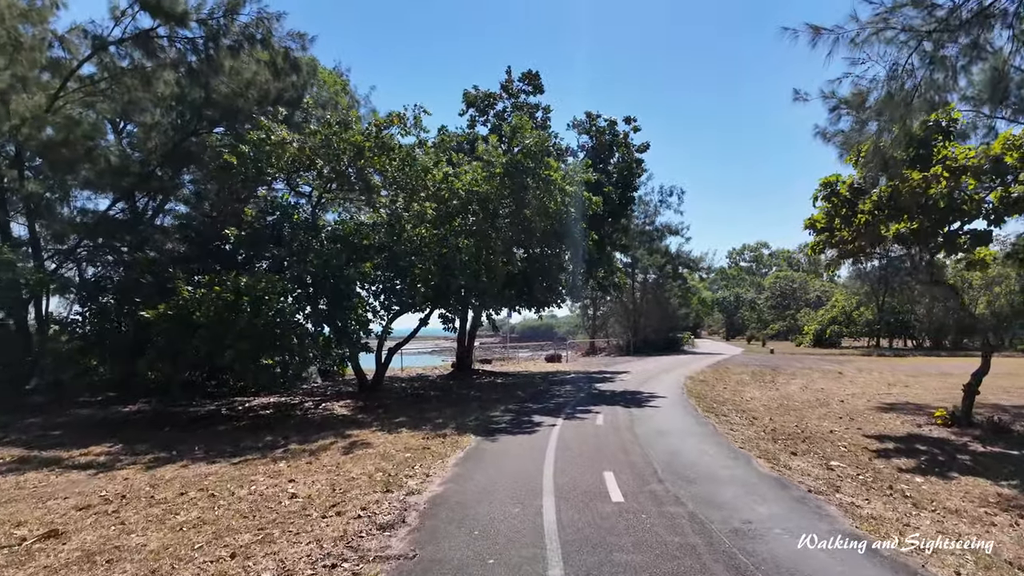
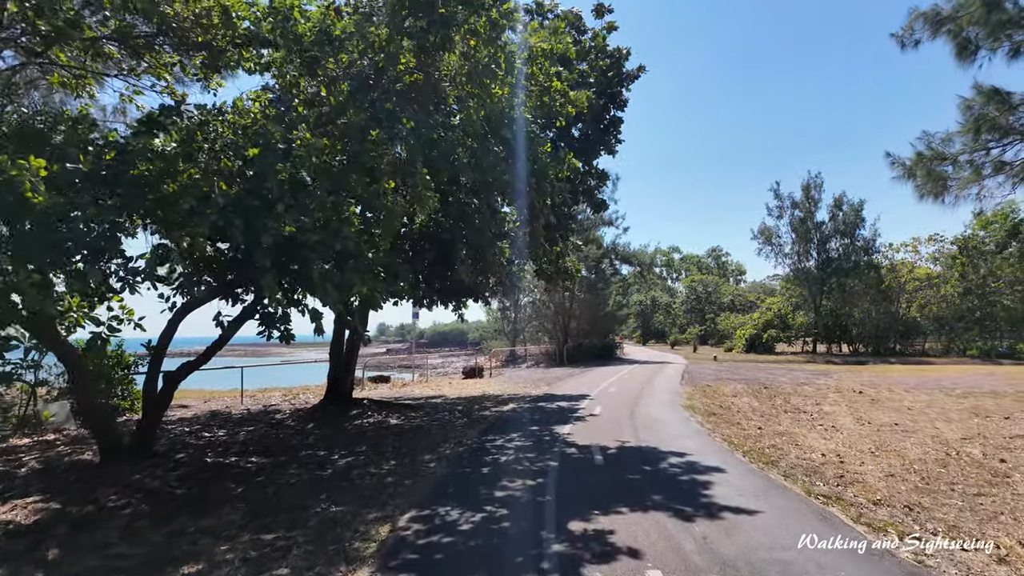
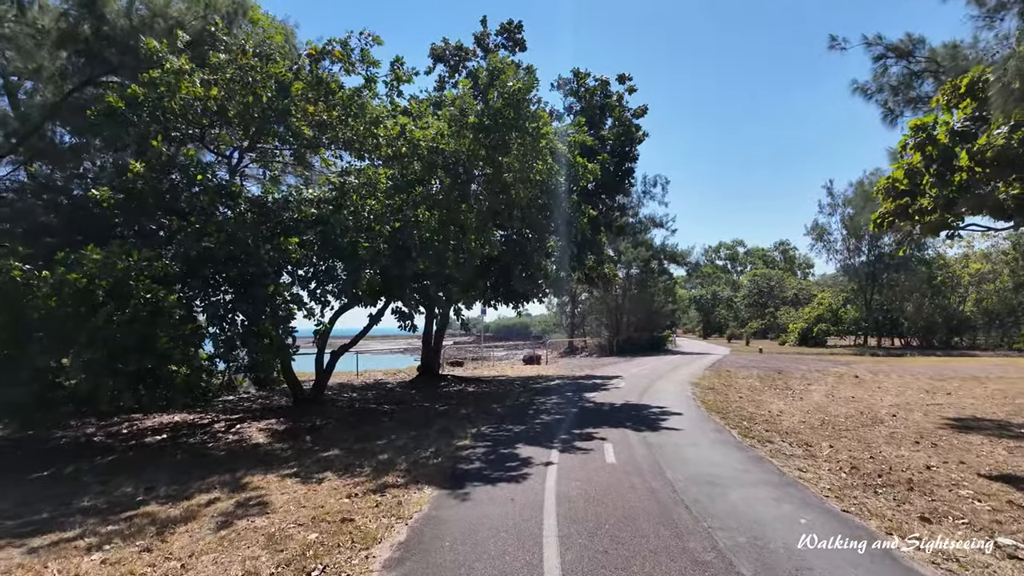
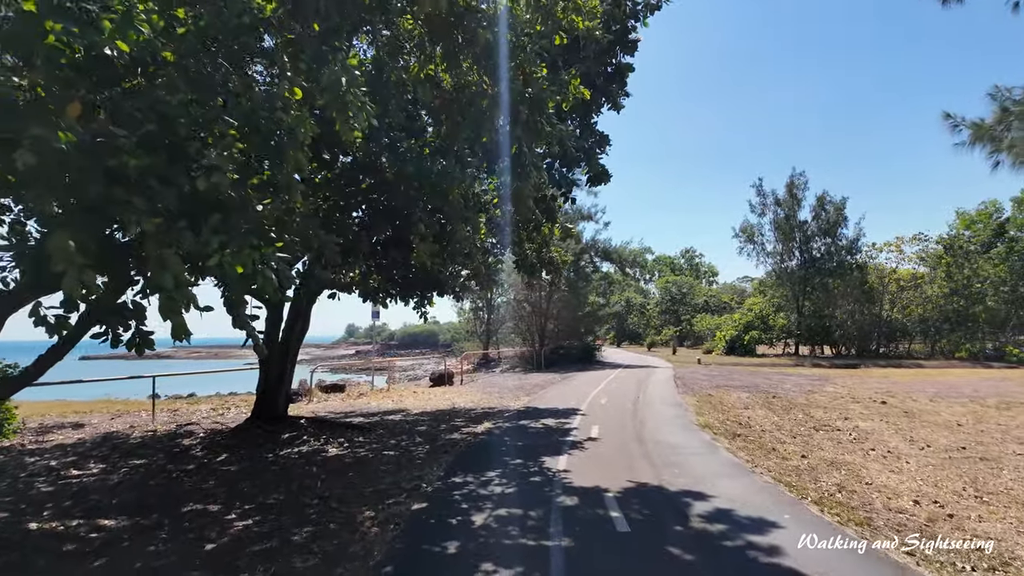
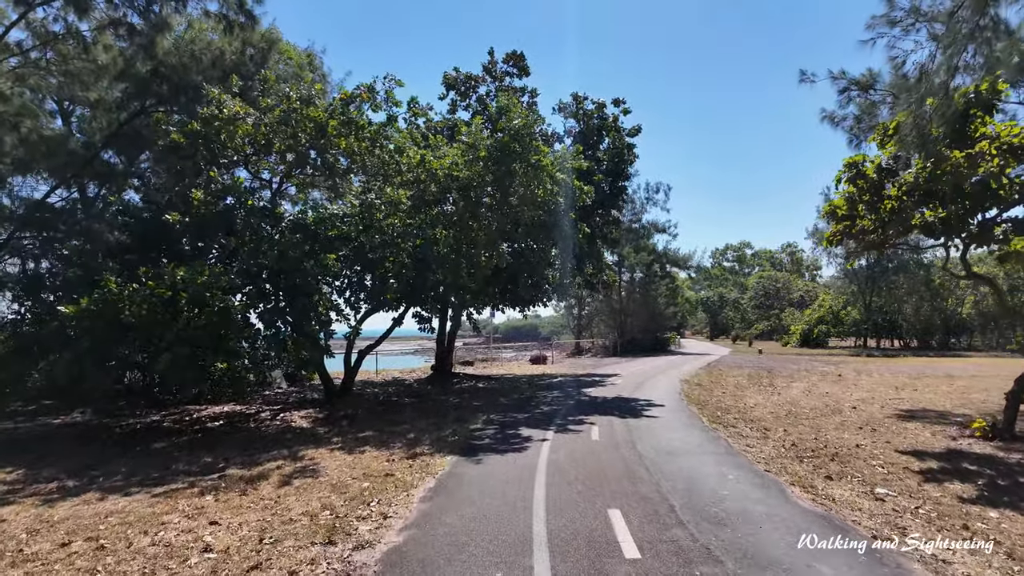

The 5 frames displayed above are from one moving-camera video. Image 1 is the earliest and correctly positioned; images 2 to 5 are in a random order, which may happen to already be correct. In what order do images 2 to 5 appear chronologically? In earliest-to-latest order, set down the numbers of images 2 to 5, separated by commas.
5, 3, 2, 4
